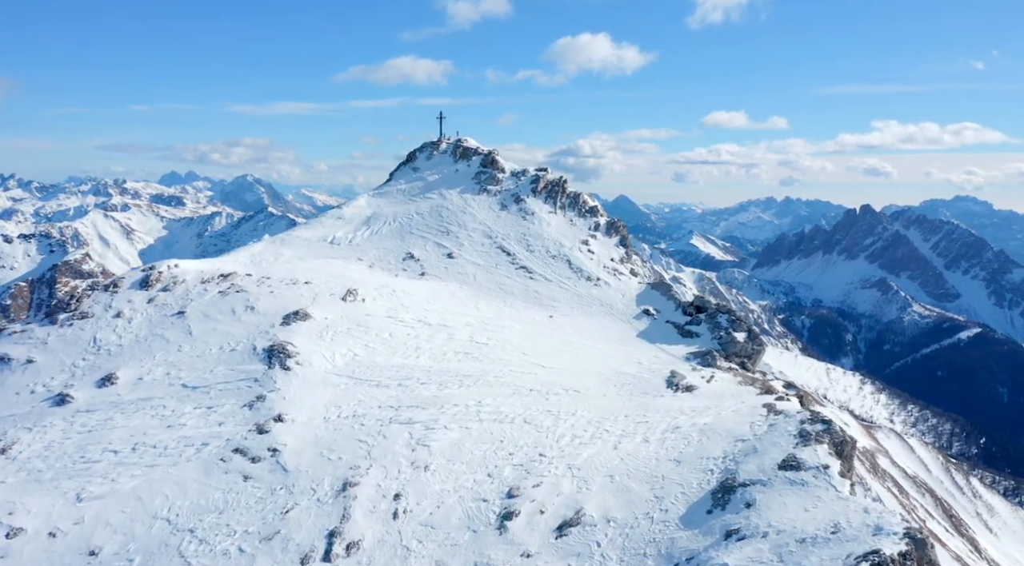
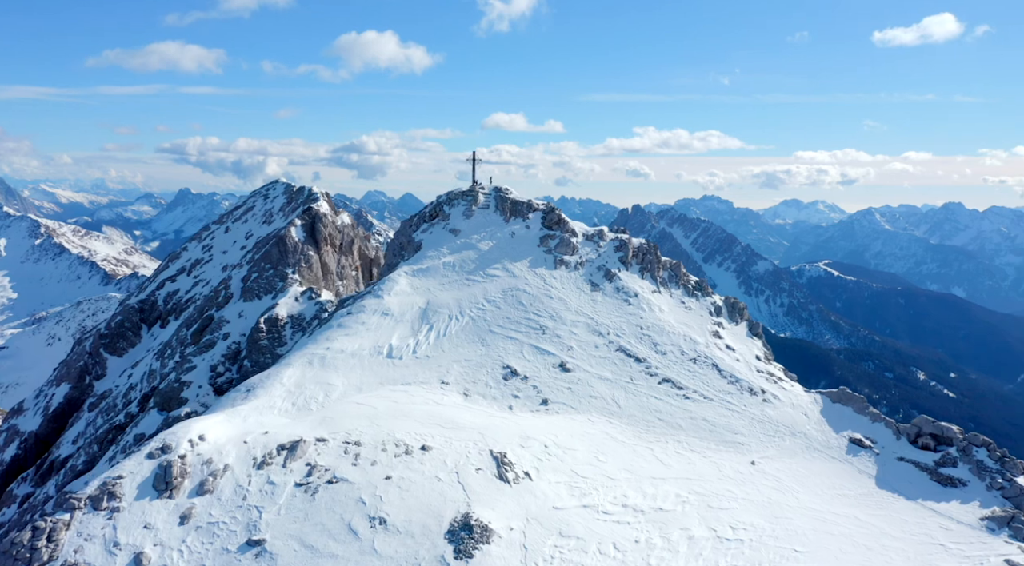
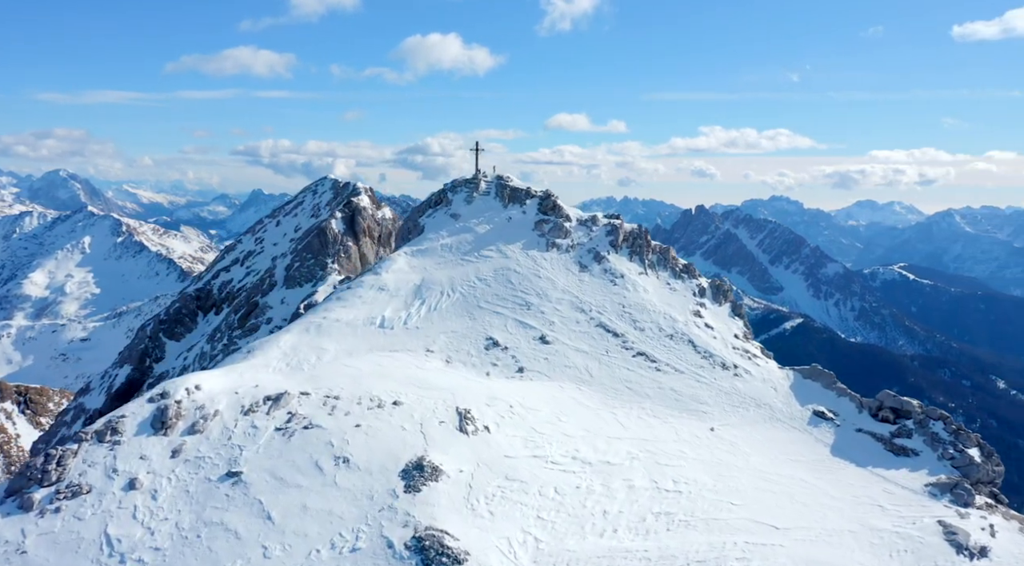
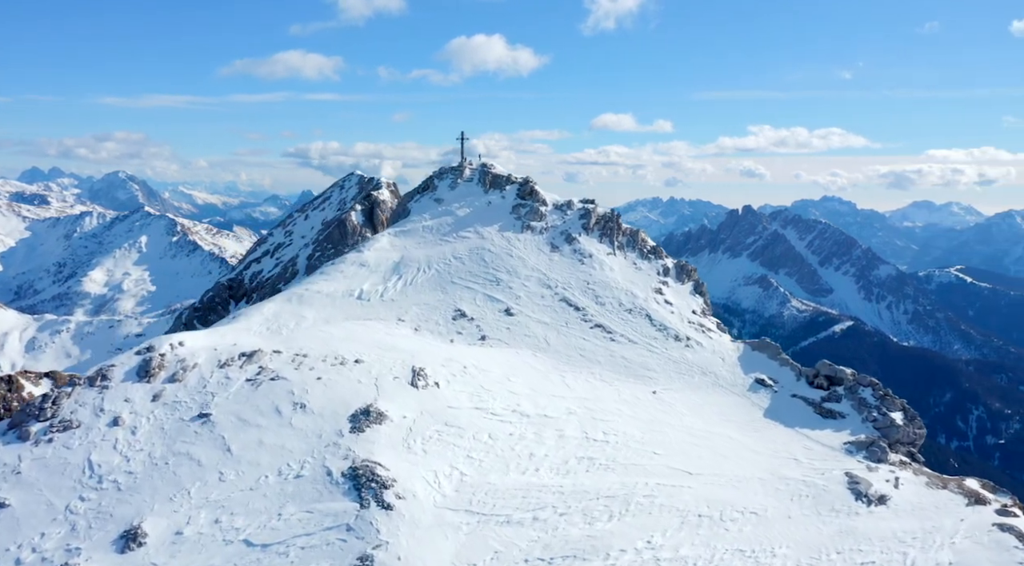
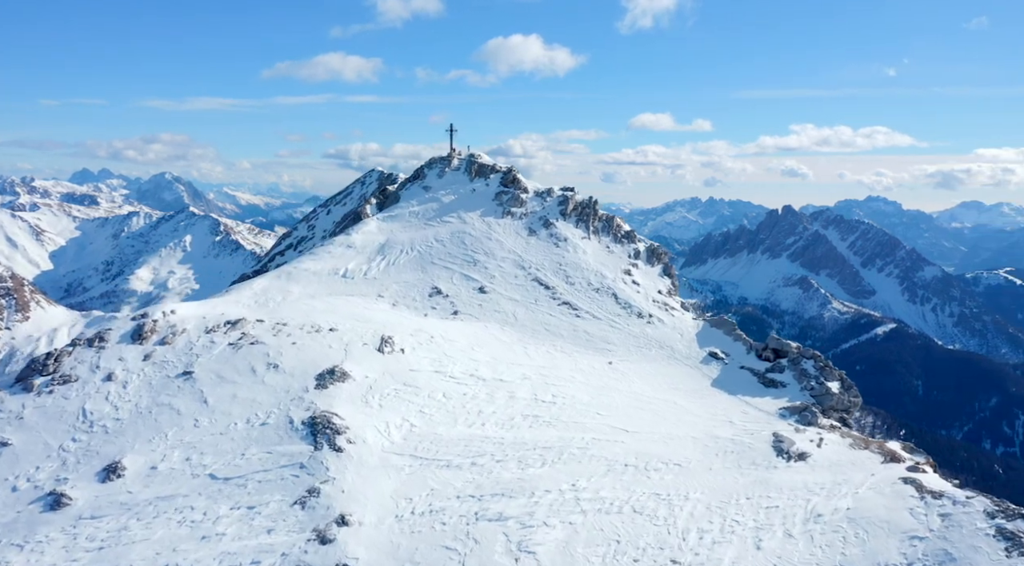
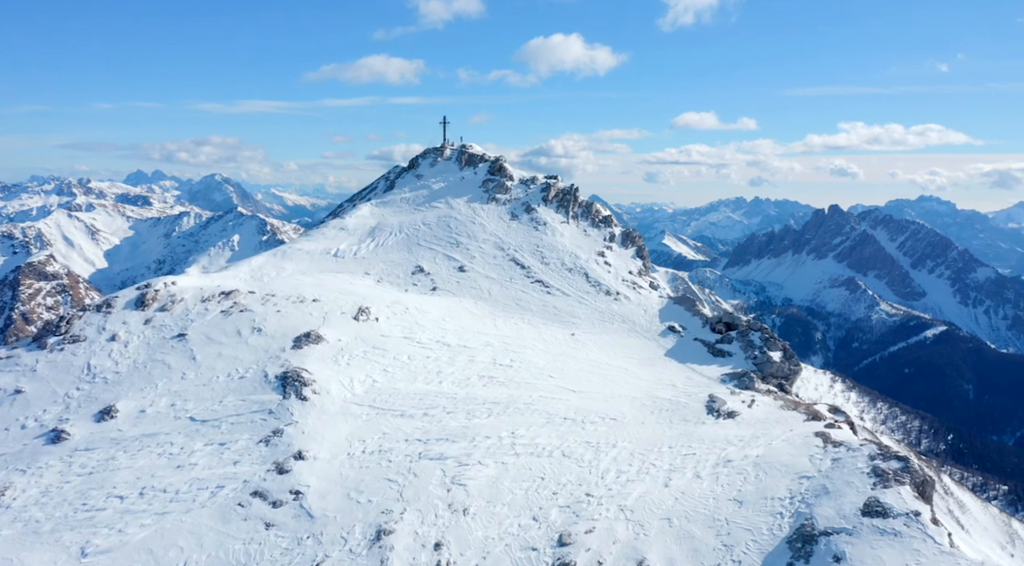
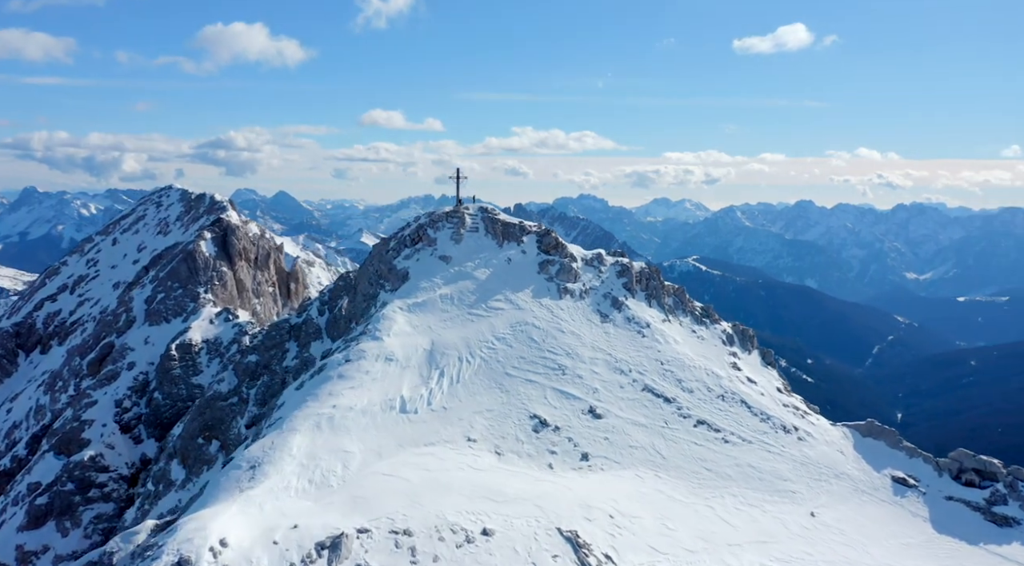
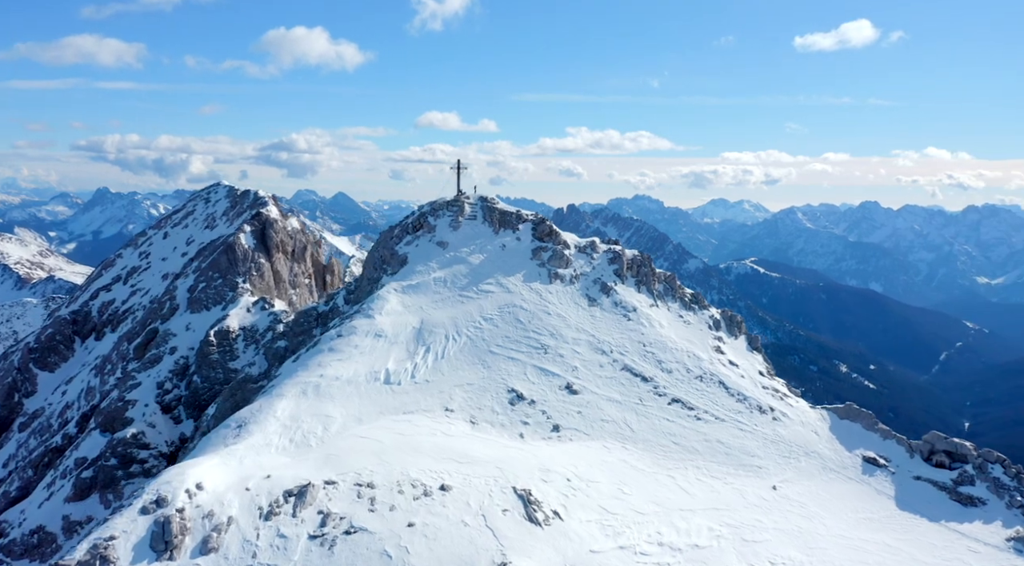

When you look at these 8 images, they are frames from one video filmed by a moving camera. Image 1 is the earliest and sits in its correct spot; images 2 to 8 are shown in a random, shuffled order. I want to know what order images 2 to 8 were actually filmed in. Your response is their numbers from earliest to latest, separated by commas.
6, 5, 4, 3, 2, 8, 7
